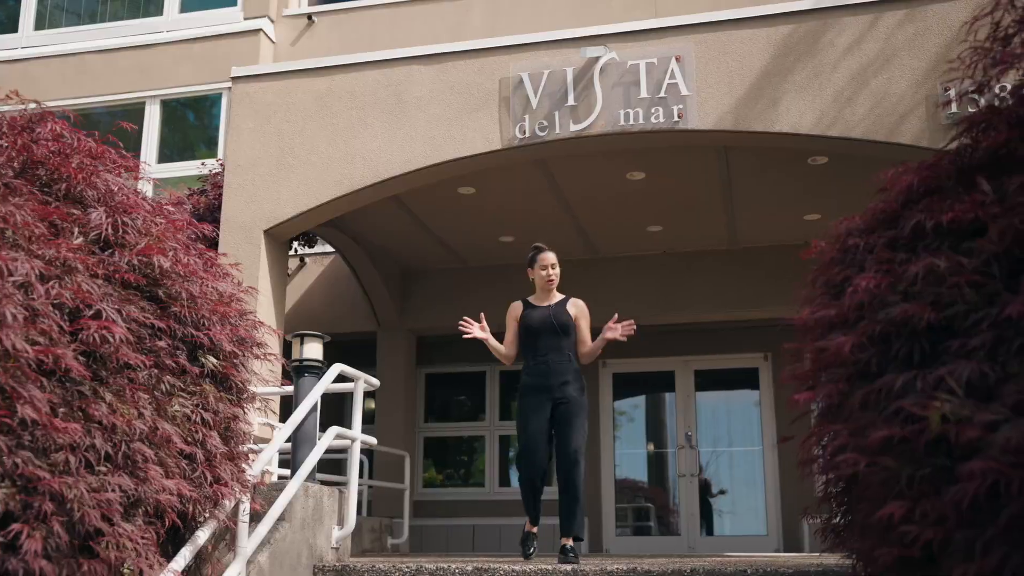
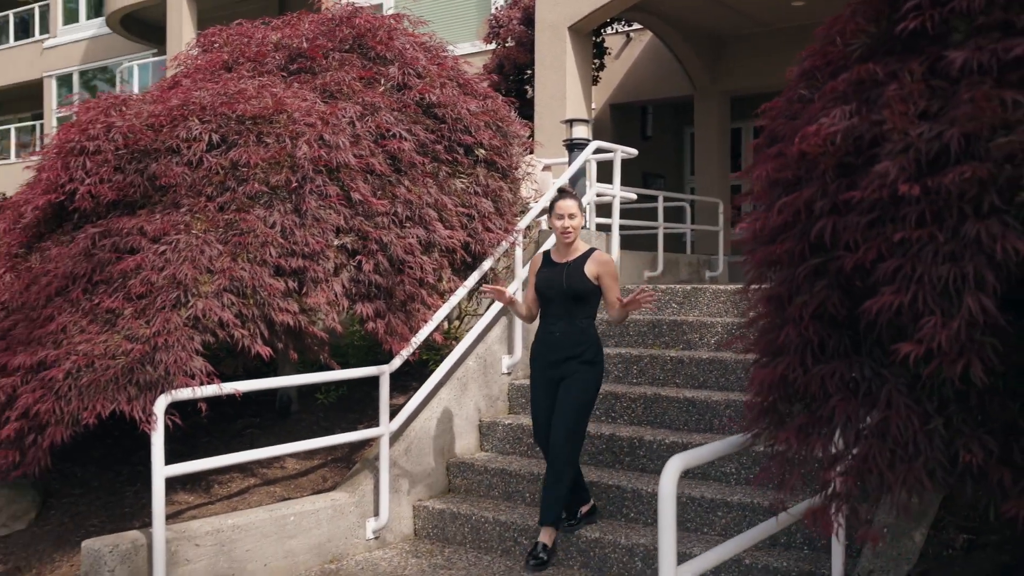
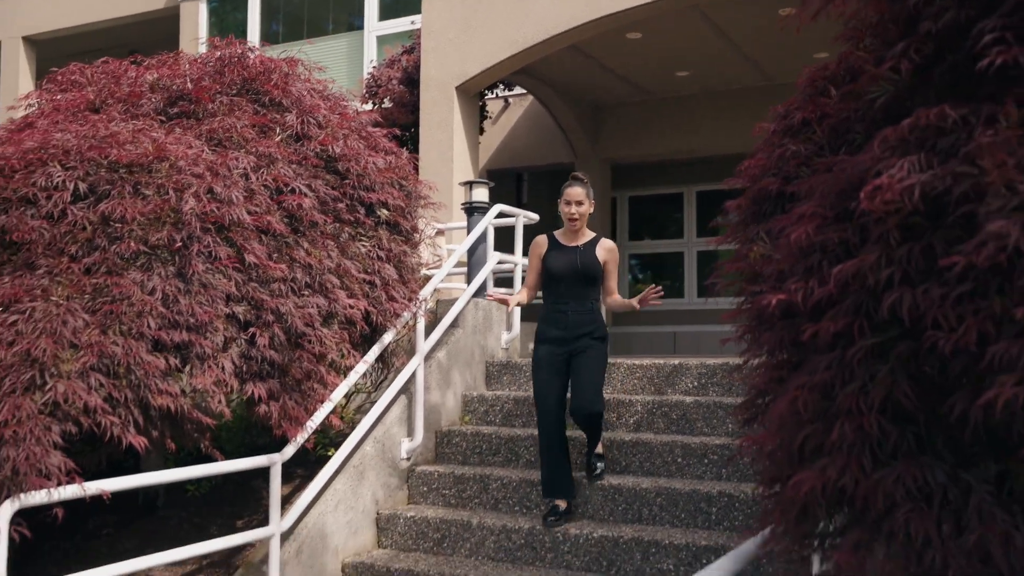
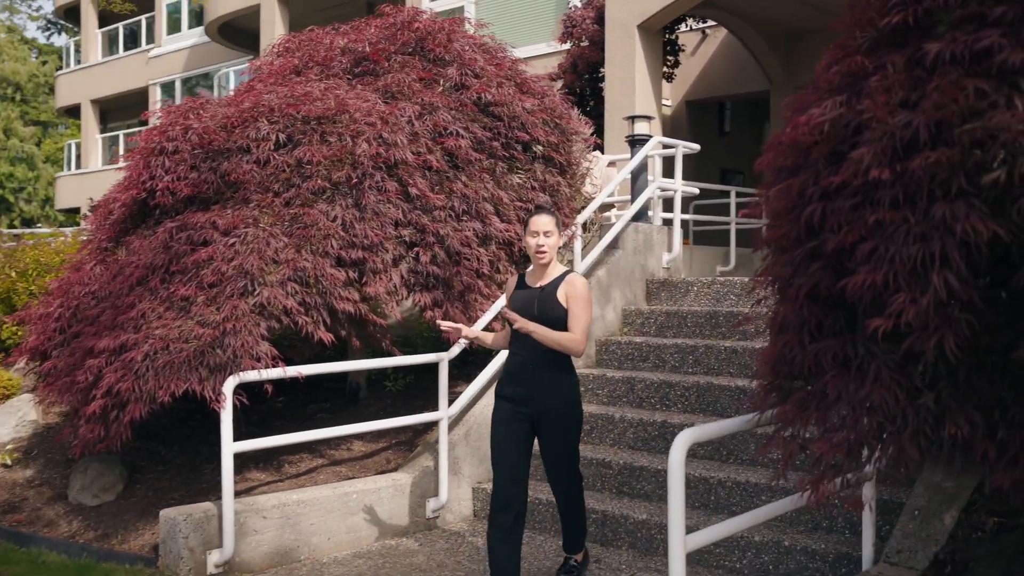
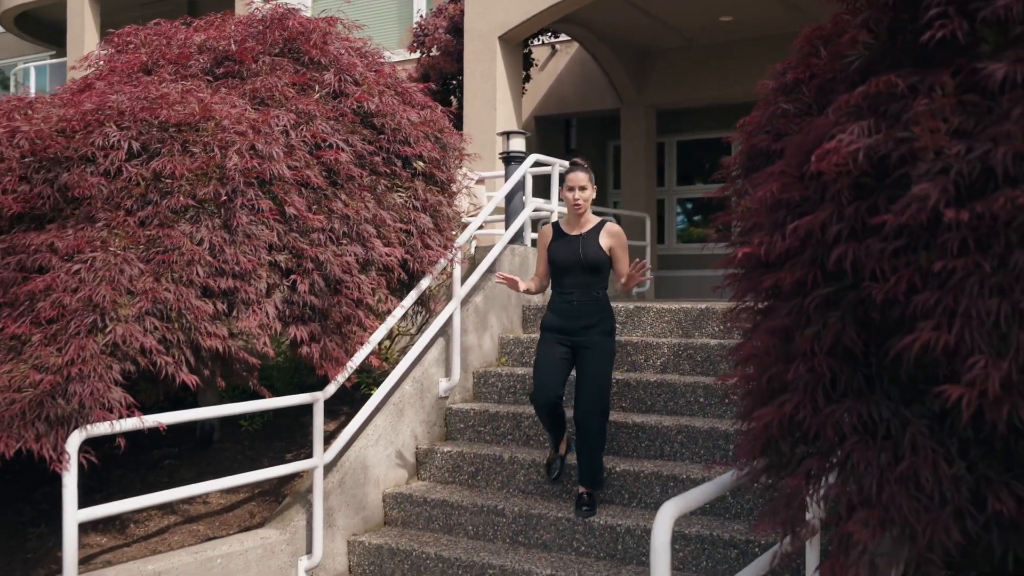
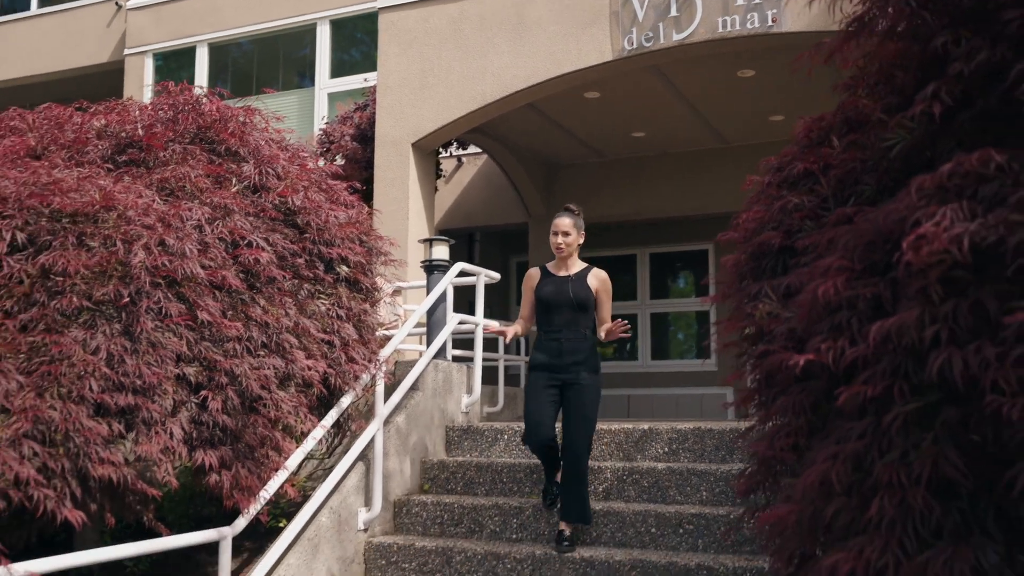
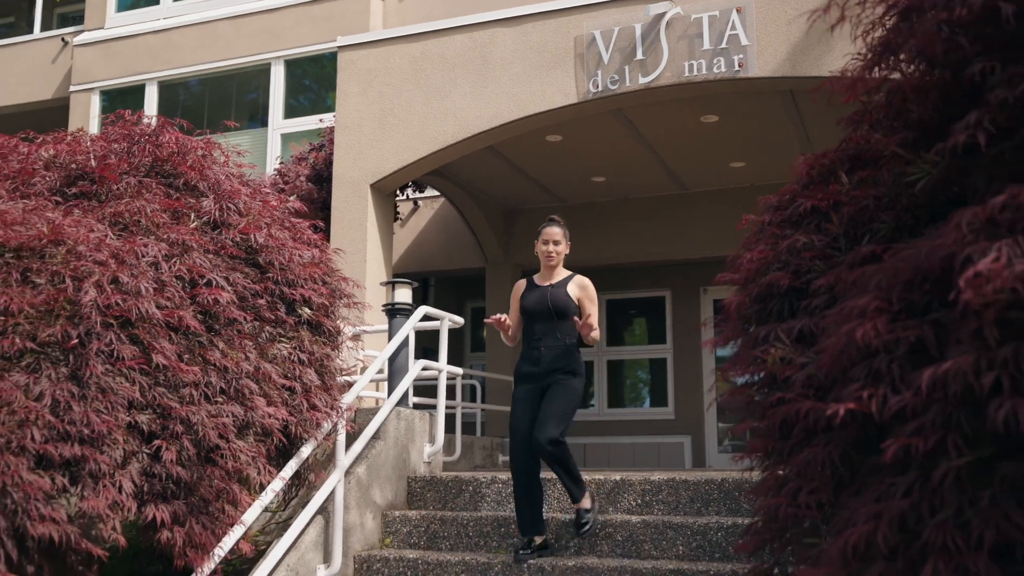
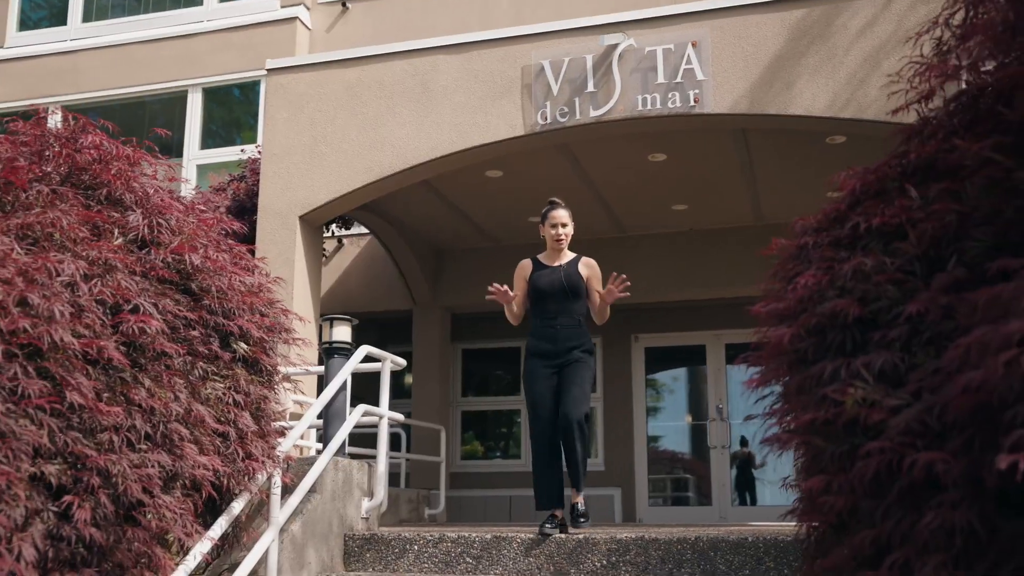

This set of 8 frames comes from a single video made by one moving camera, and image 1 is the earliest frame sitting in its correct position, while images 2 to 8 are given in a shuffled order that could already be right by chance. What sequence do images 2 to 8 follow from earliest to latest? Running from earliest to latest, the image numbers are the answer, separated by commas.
8, 7, 6, 3, 5, 2, 4
